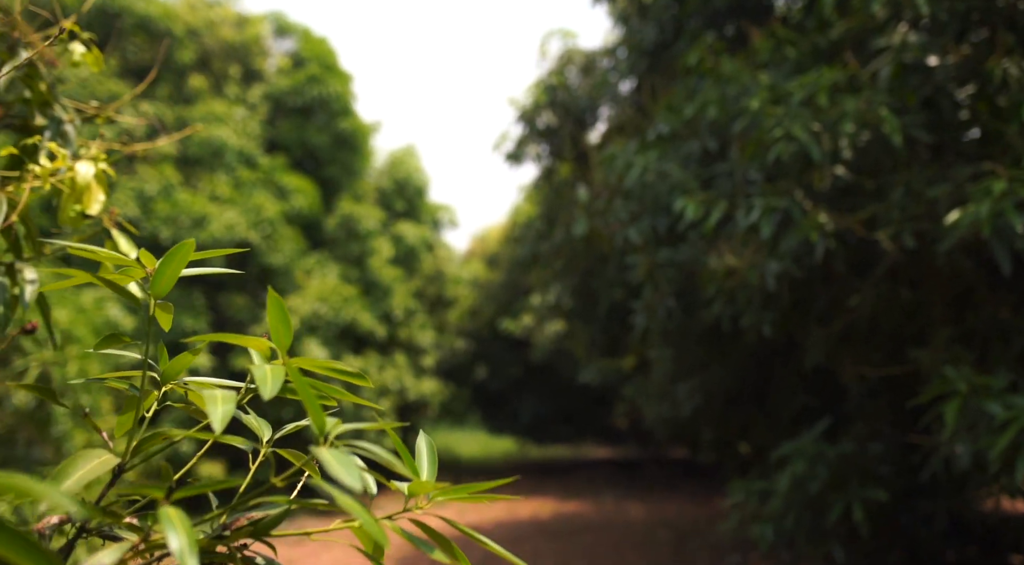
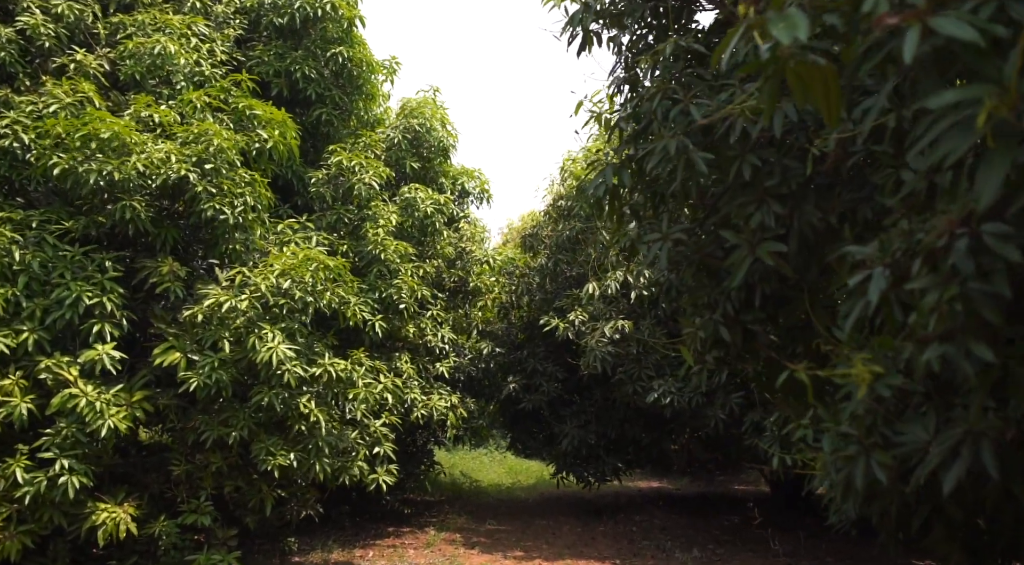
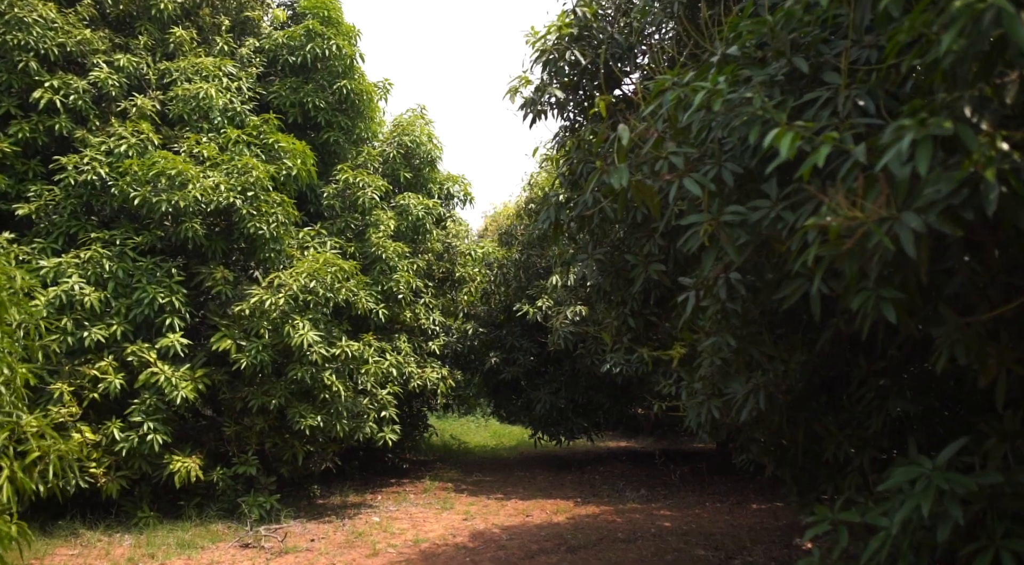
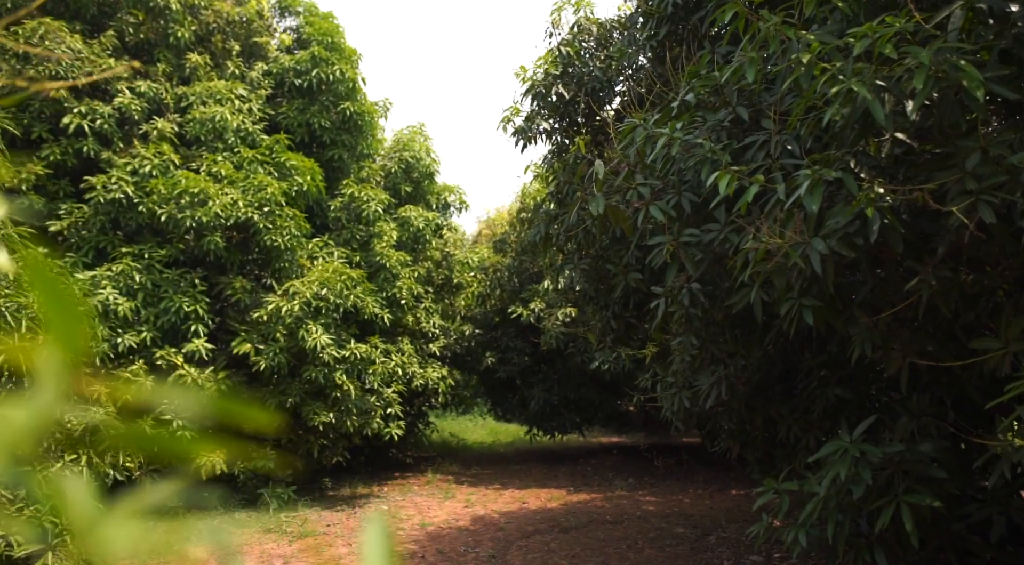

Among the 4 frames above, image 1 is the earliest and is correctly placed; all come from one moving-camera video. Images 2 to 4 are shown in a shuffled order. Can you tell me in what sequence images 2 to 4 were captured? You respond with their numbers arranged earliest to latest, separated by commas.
4, 3, 2
